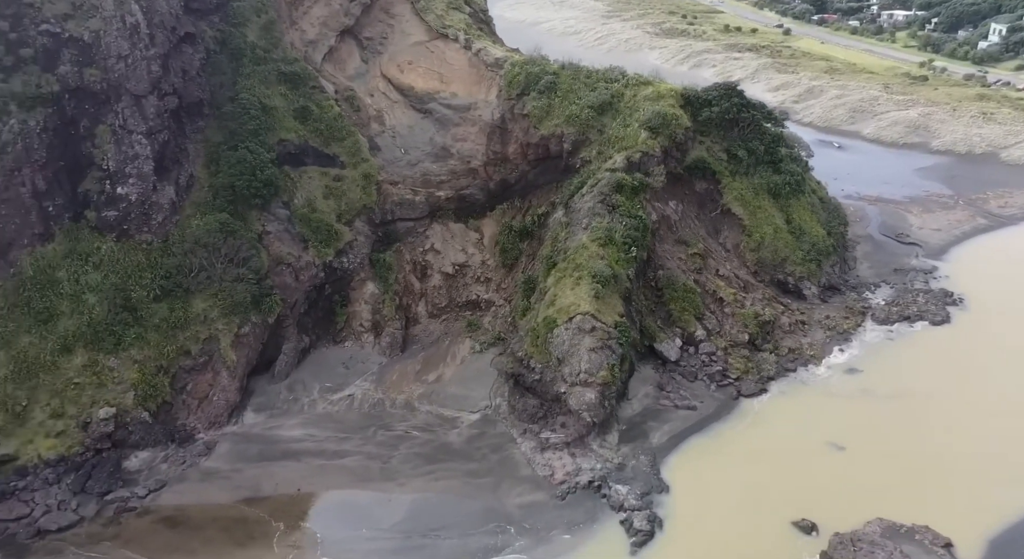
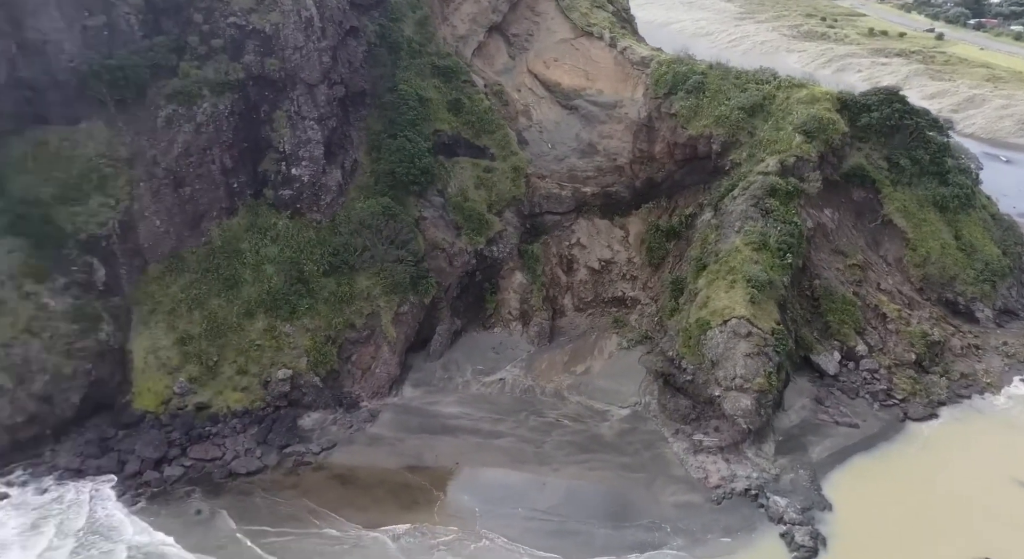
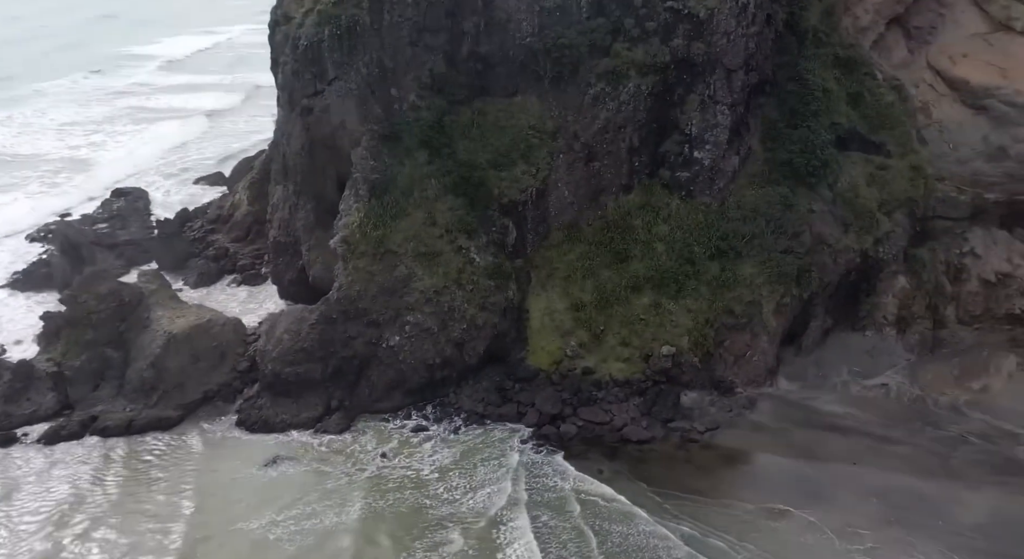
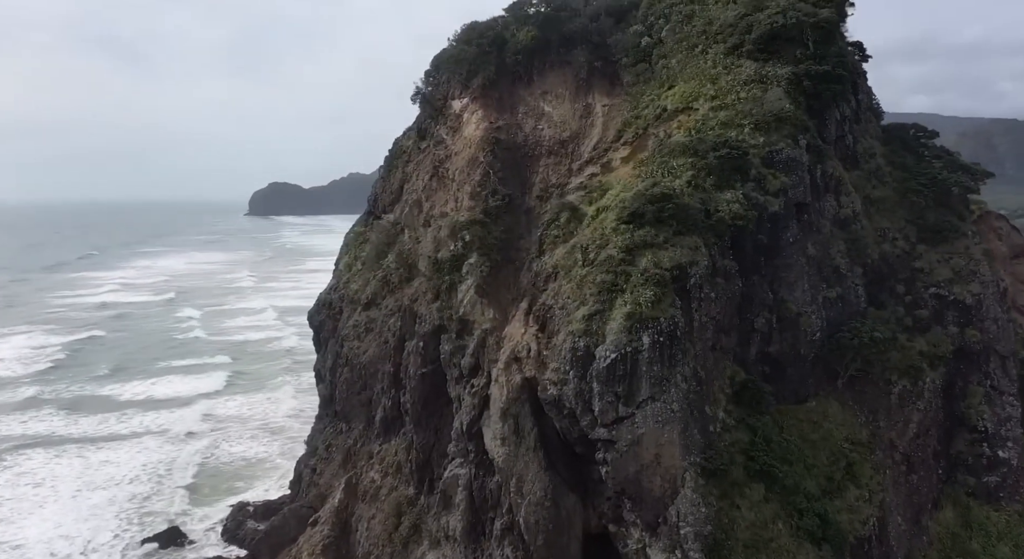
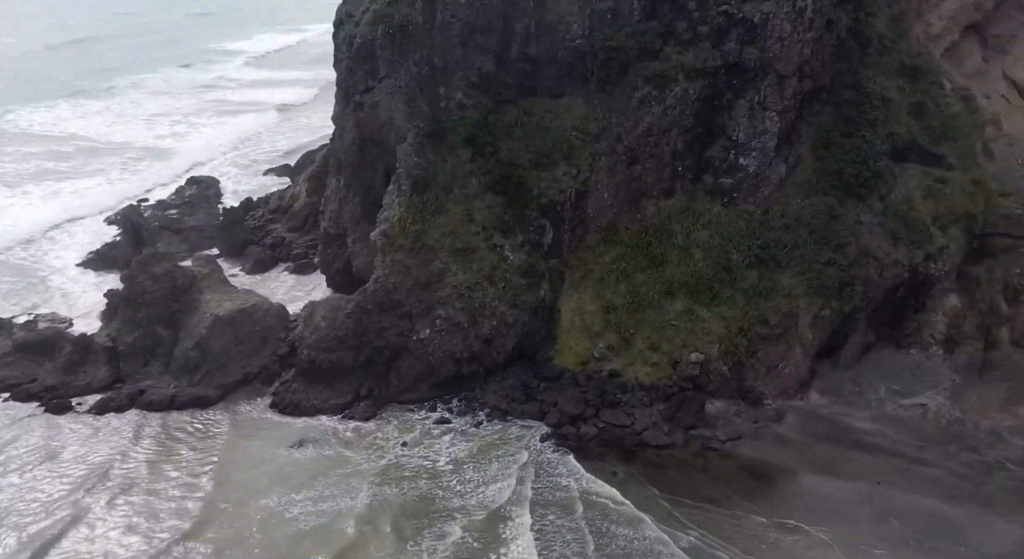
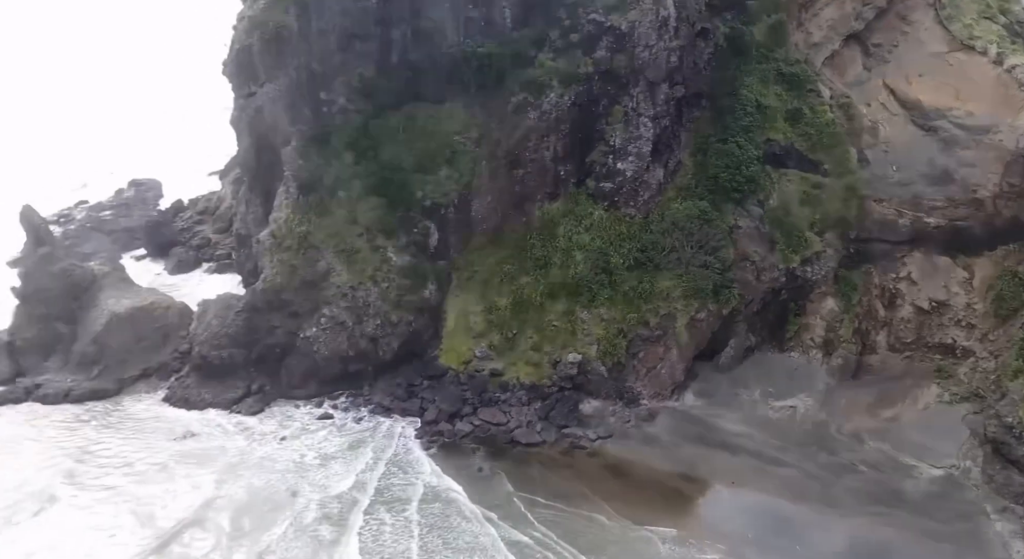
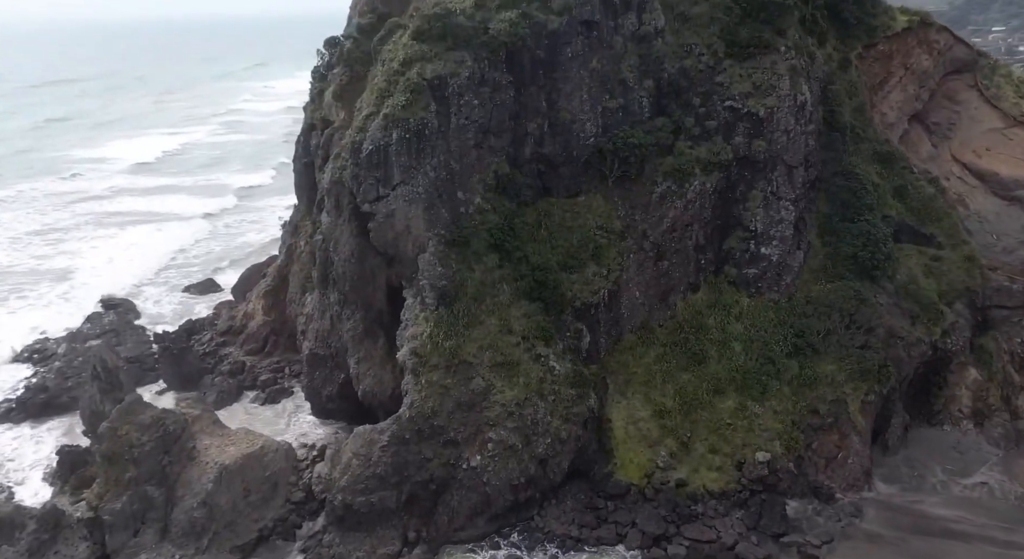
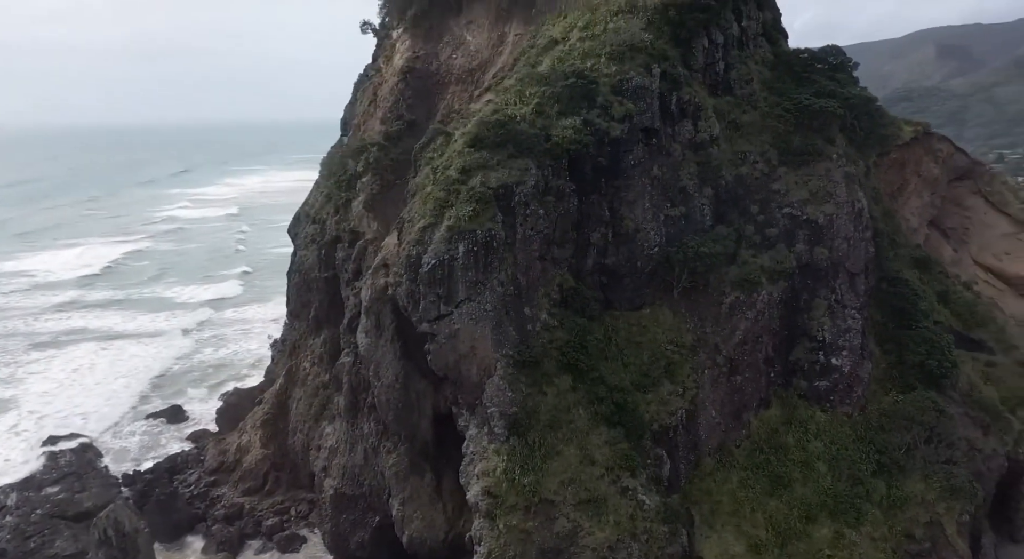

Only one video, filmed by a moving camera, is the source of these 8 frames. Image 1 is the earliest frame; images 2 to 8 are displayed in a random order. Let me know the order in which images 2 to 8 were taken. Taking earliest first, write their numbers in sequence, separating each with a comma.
2, 6, 5, 3, 7, 8, 4
